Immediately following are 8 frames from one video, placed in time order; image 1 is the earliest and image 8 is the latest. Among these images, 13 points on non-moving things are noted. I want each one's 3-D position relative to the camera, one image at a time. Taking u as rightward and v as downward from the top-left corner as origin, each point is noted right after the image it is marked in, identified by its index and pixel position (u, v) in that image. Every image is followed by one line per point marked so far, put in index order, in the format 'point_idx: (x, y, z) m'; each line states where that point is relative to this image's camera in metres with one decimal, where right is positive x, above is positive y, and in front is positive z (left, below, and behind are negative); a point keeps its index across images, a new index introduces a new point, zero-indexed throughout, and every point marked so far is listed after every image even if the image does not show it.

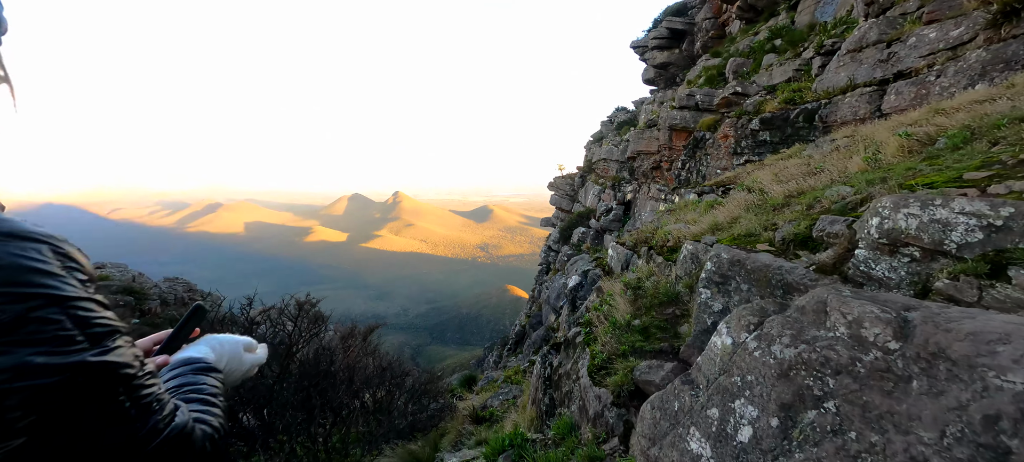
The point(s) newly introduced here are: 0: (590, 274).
0: (+2.0, -1.1, +10.8) m
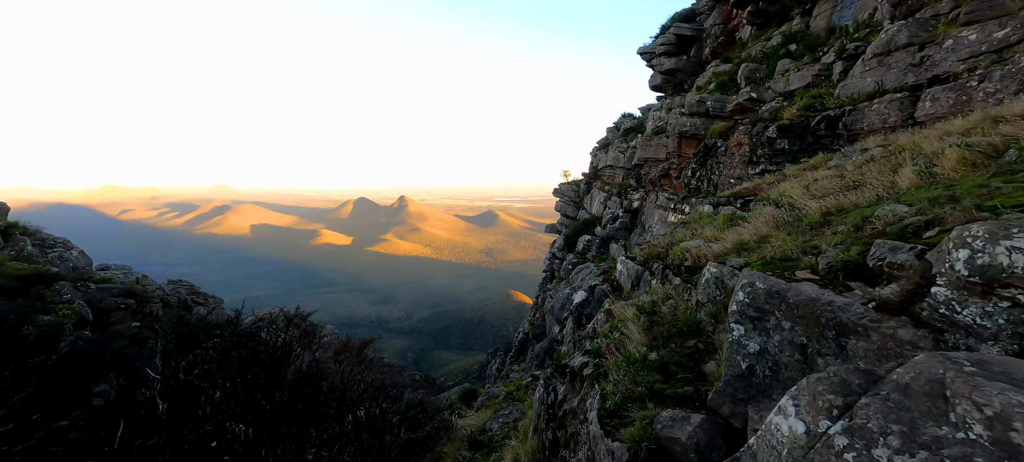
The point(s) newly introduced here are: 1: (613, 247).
0: (+2.0, -1.4, +10.1) m
1: (+4.0, -0.6, +17.3) m
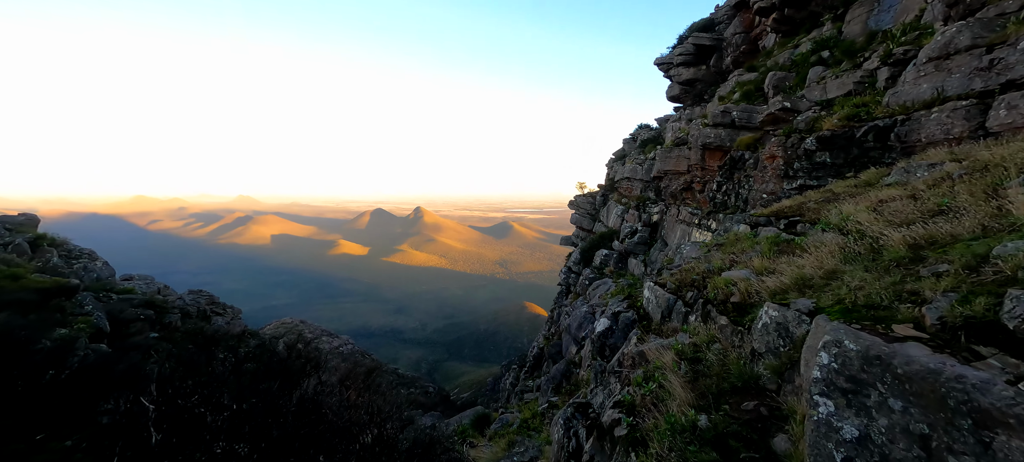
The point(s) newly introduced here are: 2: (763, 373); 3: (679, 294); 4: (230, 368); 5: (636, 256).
0: (+2.4, -1.9, +9.2) m
1: (+4.6, -1.2, +16.3) m
2: (+2.4, -1.3, +4.0) m
3: (+2.8, -1.1, +7.1) m
4: (-7.7, -3.7, +12.0) m
5: (+4.8, -1.0, +16.6) m
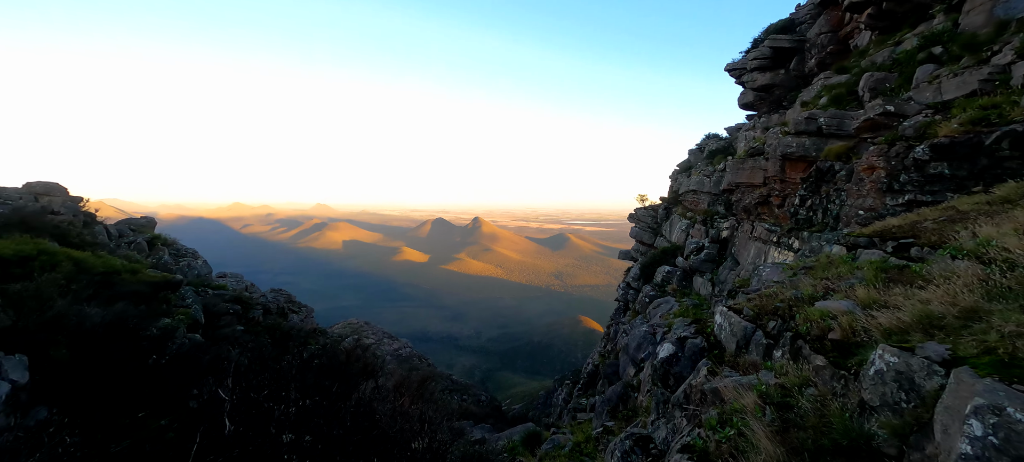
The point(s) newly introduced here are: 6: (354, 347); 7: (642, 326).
0: (+3.5, -2.2, +8.4) m
1: (+6.7, -1.8, +15.2) m
2: (+2.8, -1.6, +3.3) m
3: (+3.6, -1.4, +6.2) m
4: (-6.2, -3.8, +12.4) m
5: (+6.9, -1.6, +15.4) m
6: (-5.8, -4.2, +15.6) m
7: (+4.7, -3.5, +15.5) m
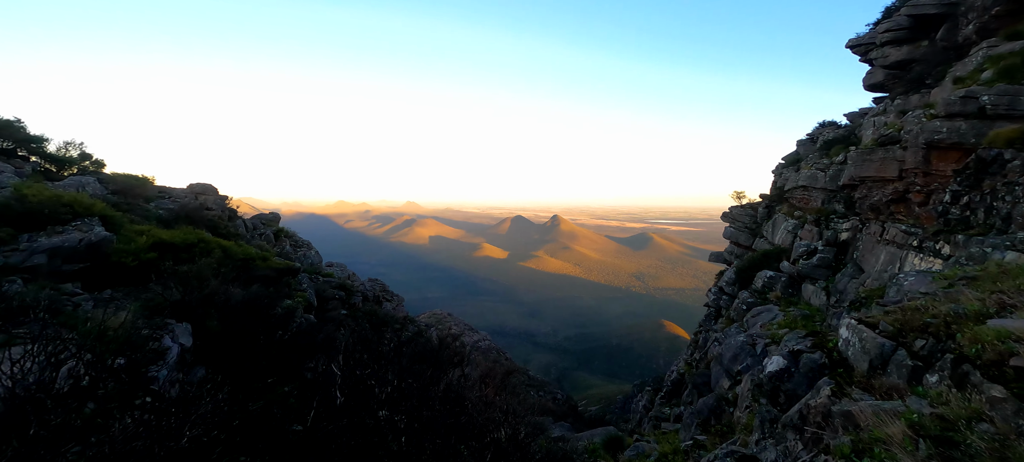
0: (+5.1, -2.2, +7.5) m
1: (+9.5, -1.9, +13.5) m
2: (+3.5, -1.6, +2.6) m
3: (+4.9, -1.4, +5.3) m
4: (-3.6, -3.6, +13.2) m
5: (+9.7, -1.6, +13.7) m
6: (-2.7, -4.0, +16.3) m
7: (+7.6, -3.5, +14.3) m
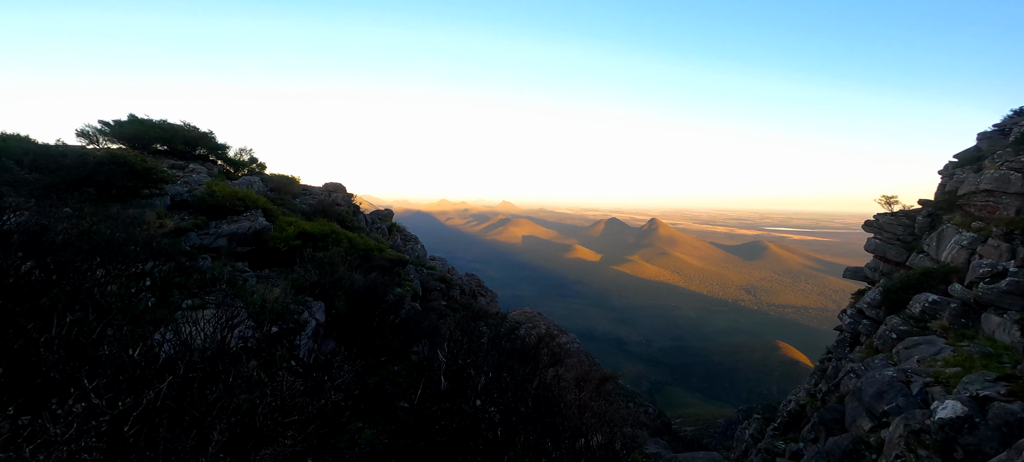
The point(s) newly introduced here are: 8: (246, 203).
0: (+6.6, -2.4, +5.9) m
1: (+12.2, -2.3, +10.8) m
2: (+4.0, -1.7, +1.4) m
3: (+6.0, -1.5, +3.8) m
4: (-0.7, -3.5, +13.4) m
5: (+12.5, -2.1, +10.9) m
6: (+0.9, -4.0, +16.2) m
7: (+10.5, -3.8, +11.9) m
8: (-10.8, +1.2, +16.7) m
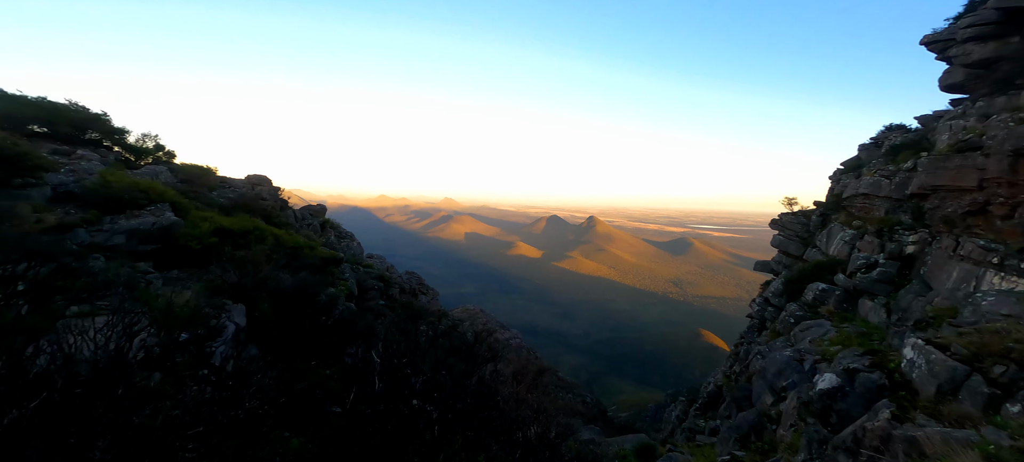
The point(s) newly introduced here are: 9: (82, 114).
0: (+5.7, -2.4, +7.0) m
1: (+10.6, -2.2, +12.7) m
2: (+3.7, -1.7, +2.2) m
3: (+5.3, -1.5, +4.9) m
4: (-2.6, -3.4, +13.5) m
5: (+10.8, -2.0, +12.8) m
6: (-1.4, -3.9, +16.4) m
7: (+8.7, -3.8, +13.6) m
8: (-13.0, +1.3, +15.3) m
9: (-20.0, +5.4, +20.0) m
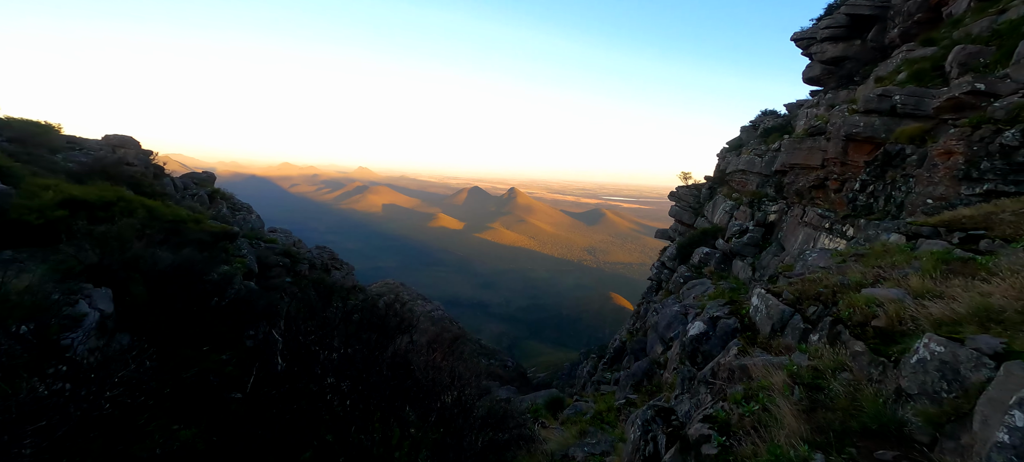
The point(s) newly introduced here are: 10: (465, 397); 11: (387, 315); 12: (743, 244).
0: (+4.1, -1.8, +8.3) m
1: (+7.8, -1.2, +14.8) m
2: (+3.0, -1.4, +3.2) m
3: (+4.1, -1.1, +6.1) m
4: (-5.3, -2.5, +13.2) m
5: (+8.1, -1.0, +14.9) m
6: (-4.6, -2.7, +16.3) m
7: (+5.8, -2.7, +15.4) m
8: (-15.9, +2.2, +12.8) m
9: (-23.5, +6.5, +15.8) m
10: (-1.4, -5.0, +12.8) m
11: (-4.1, -2.7, +13.9) m
12: (+8.2, -0.4, +15.1) m
